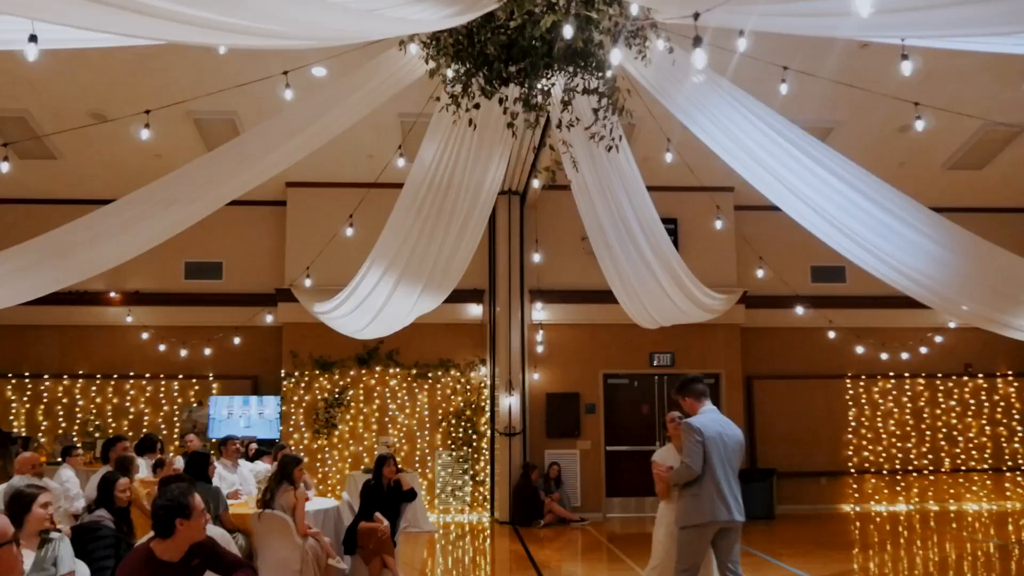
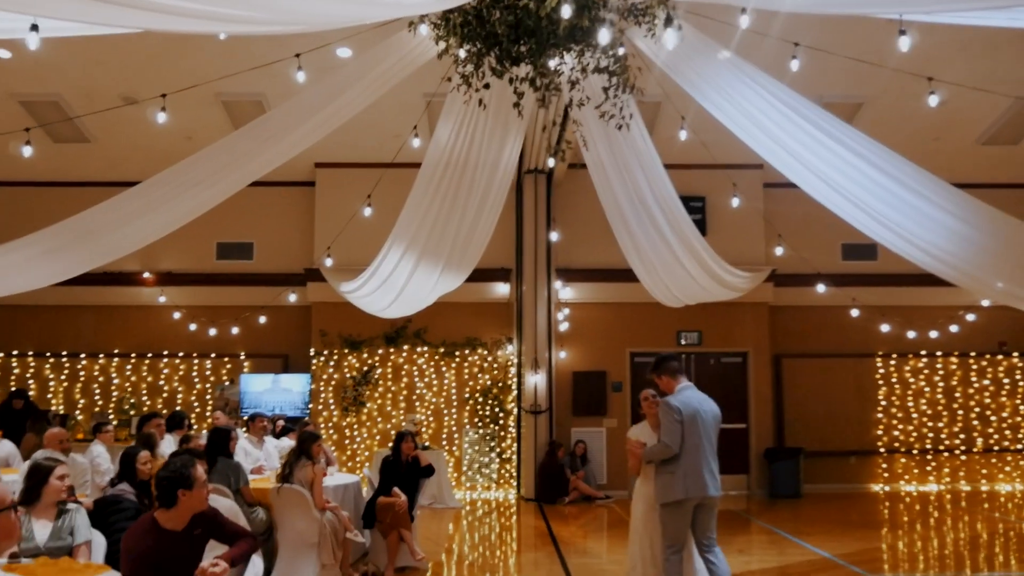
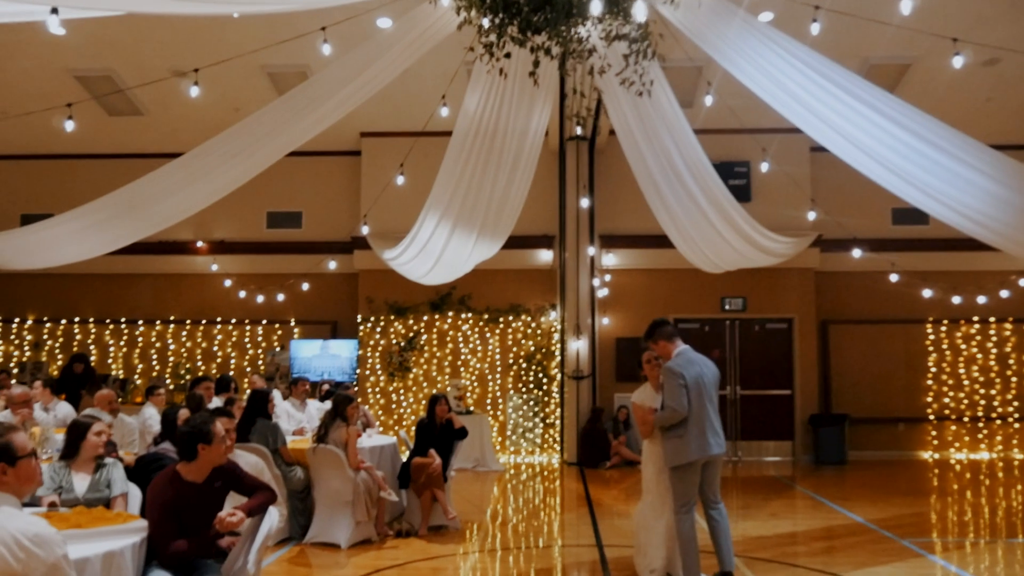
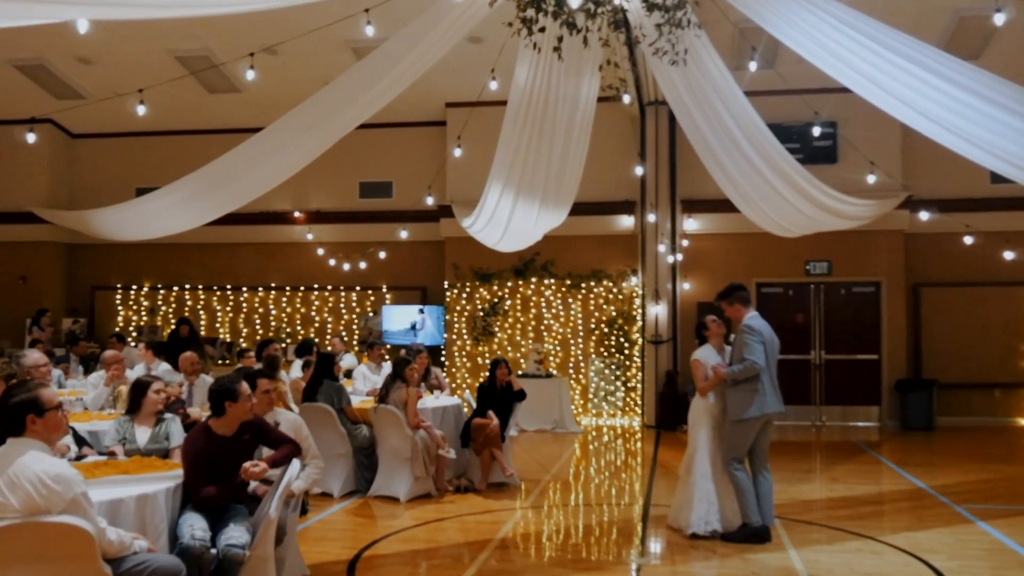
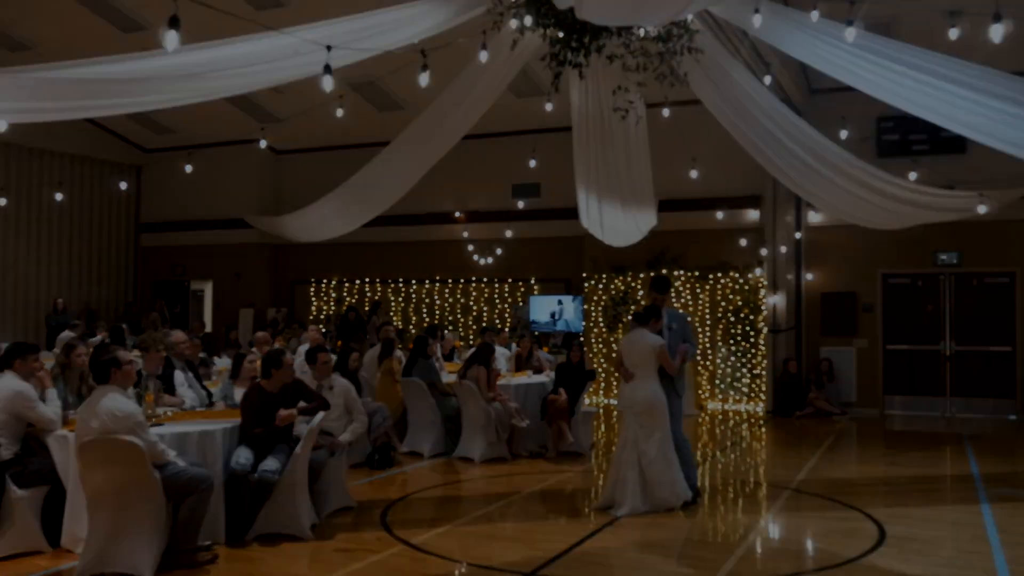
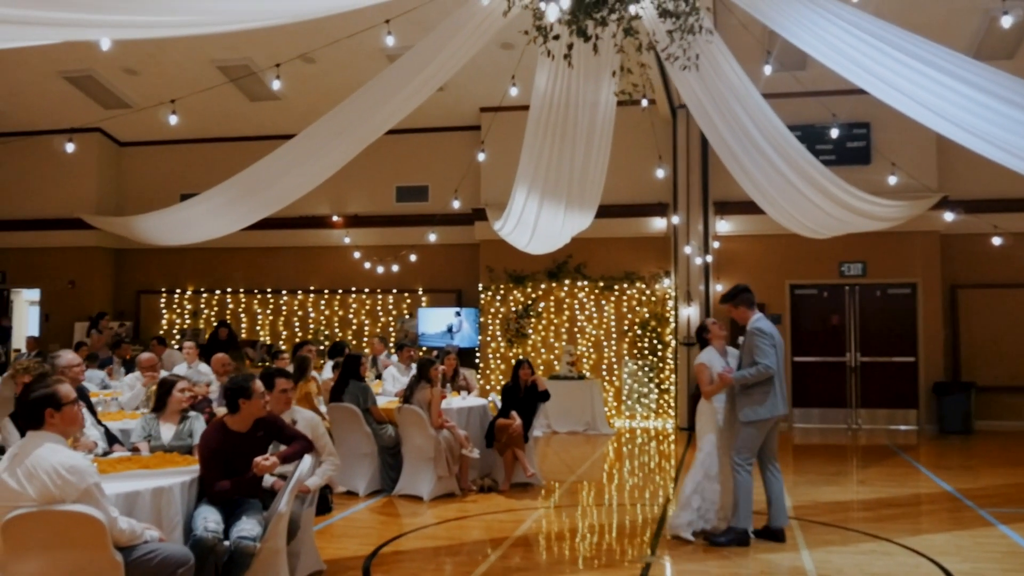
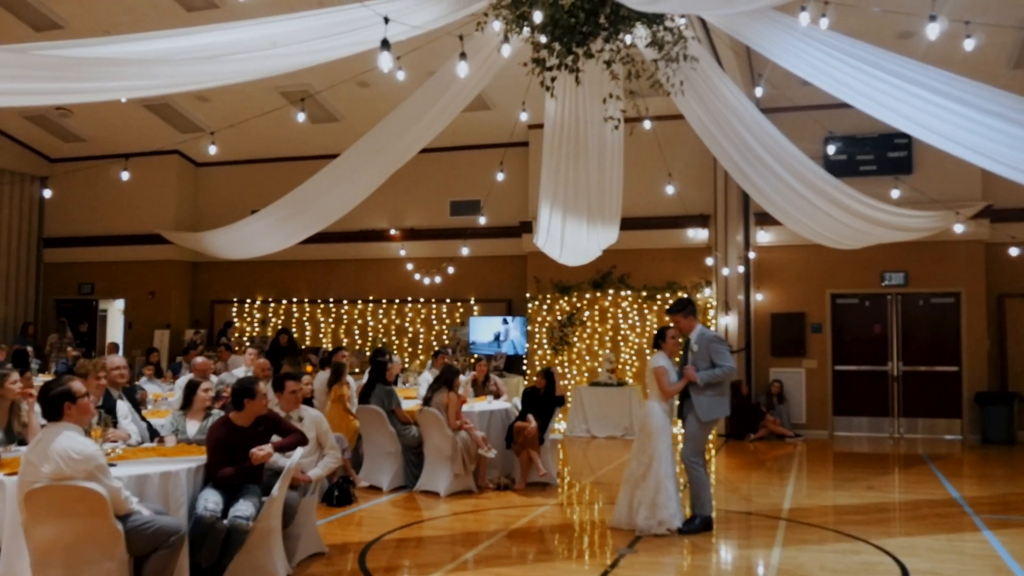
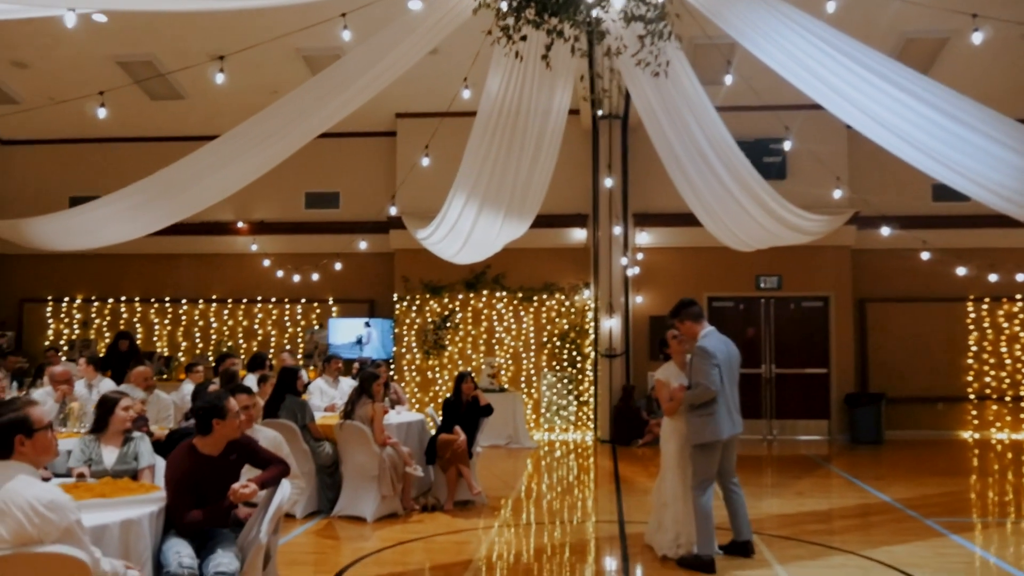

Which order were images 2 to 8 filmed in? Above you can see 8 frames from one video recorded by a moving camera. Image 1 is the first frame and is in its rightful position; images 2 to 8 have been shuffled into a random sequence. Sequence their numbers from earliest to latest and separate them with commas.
2, 3, 8, 4, 6, 7, 5
